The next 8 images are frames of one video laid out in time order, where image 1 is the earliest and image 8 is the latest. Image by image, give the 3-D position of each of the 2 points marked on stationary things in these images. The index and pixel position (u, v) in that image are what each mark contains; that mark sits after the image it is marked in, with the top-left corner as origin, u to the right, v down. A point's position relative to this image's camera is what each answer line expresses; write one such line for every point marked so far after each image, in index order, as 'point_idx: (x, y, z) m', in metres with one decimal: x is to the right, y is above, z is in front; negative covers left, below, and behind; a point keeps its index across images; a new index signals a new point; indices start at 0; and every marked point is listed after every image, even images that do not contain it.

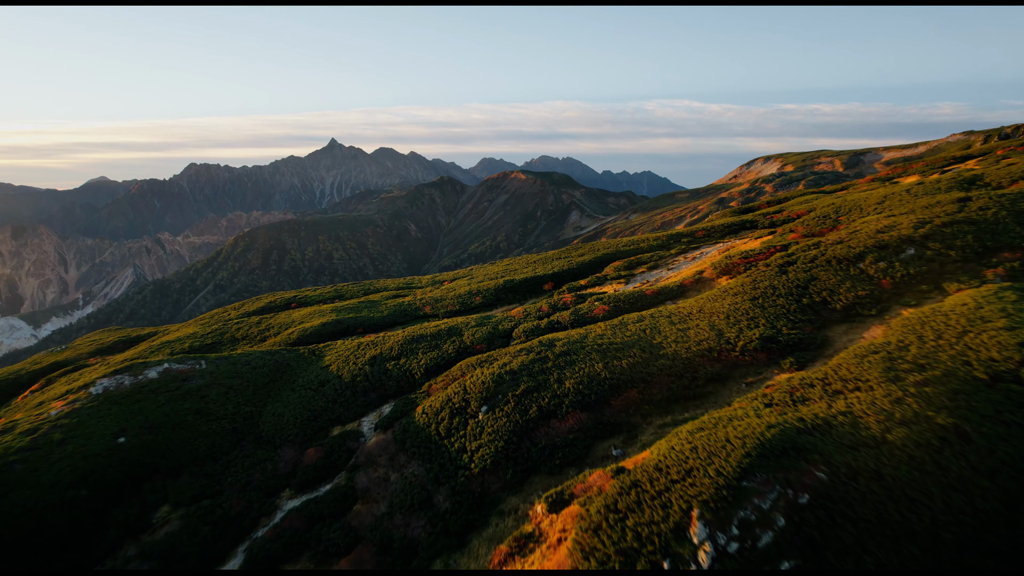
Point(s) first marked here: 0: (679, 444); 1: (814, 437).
0: (+4.4, -4.1, +16.1) m
1: (+7.2, -3.6, +14.6) m
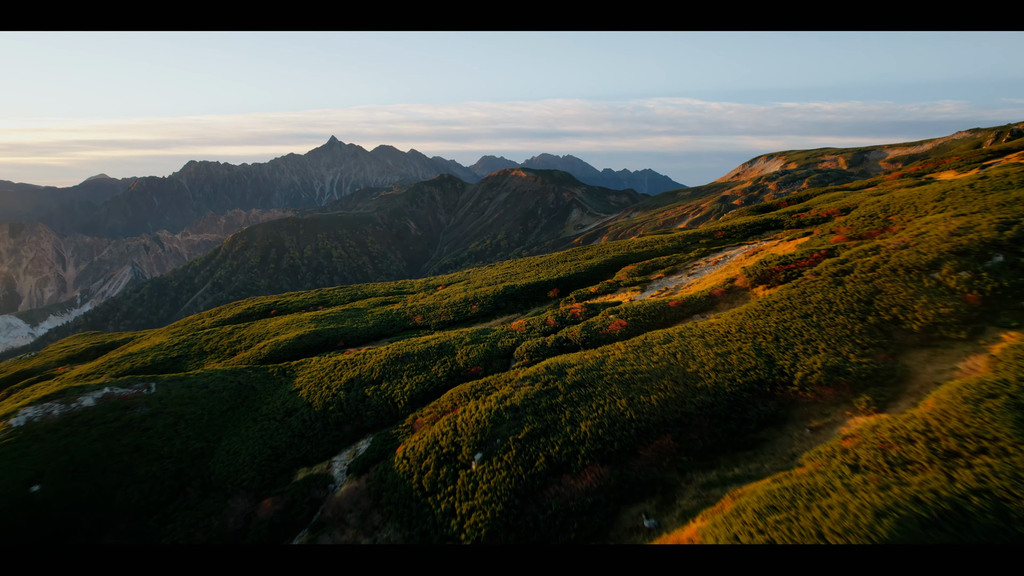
0: (+4.4, -4.6, +12.1) m
1: (+7.2, -4.0, +10.6) m
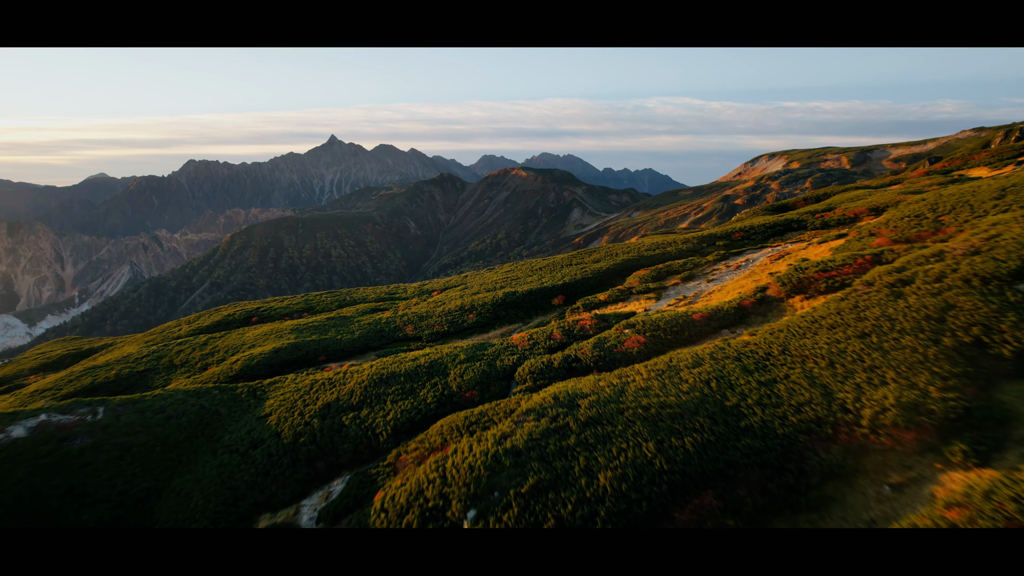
0: (+4.4, -4.9, +9.0) m
1: (+7.2, -4.4, +7.5) m
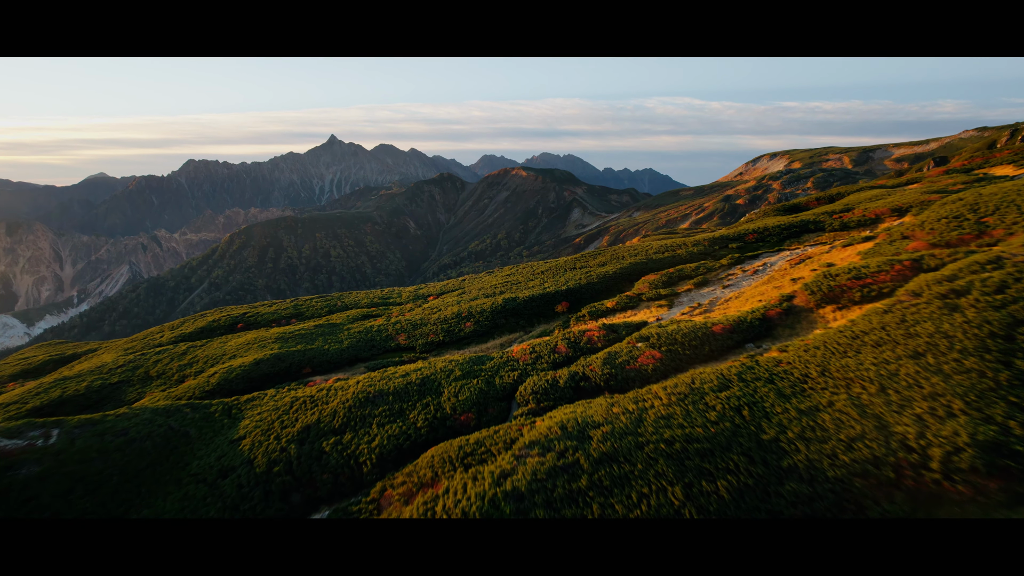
0: (+4.4, -5.2, +6.9) m
1: (+7.2, -4.7, +5.4) m
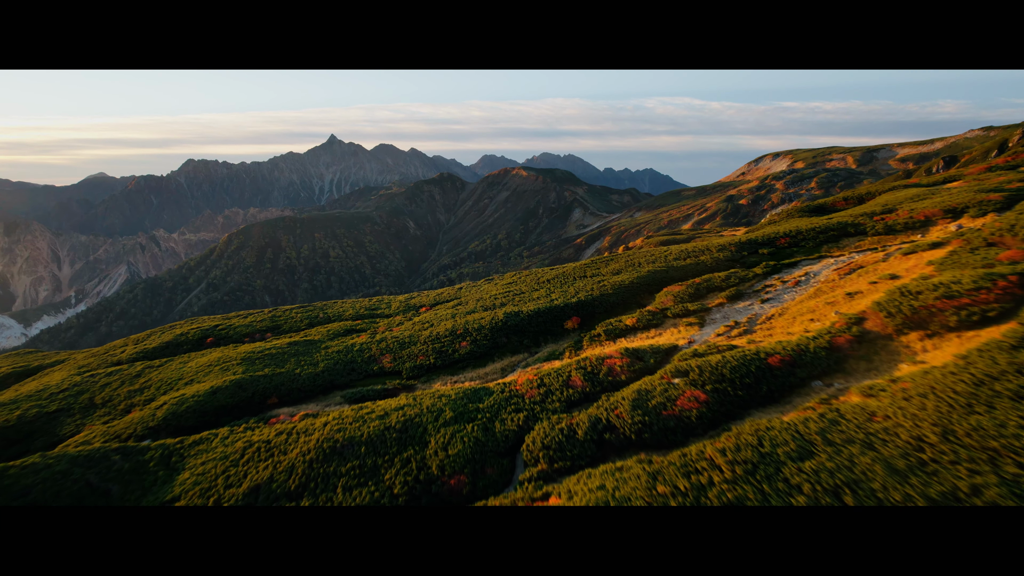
0: (+4.5, -5.8, +3.0) m
1: (+7.3, -5.2, +1.5) m
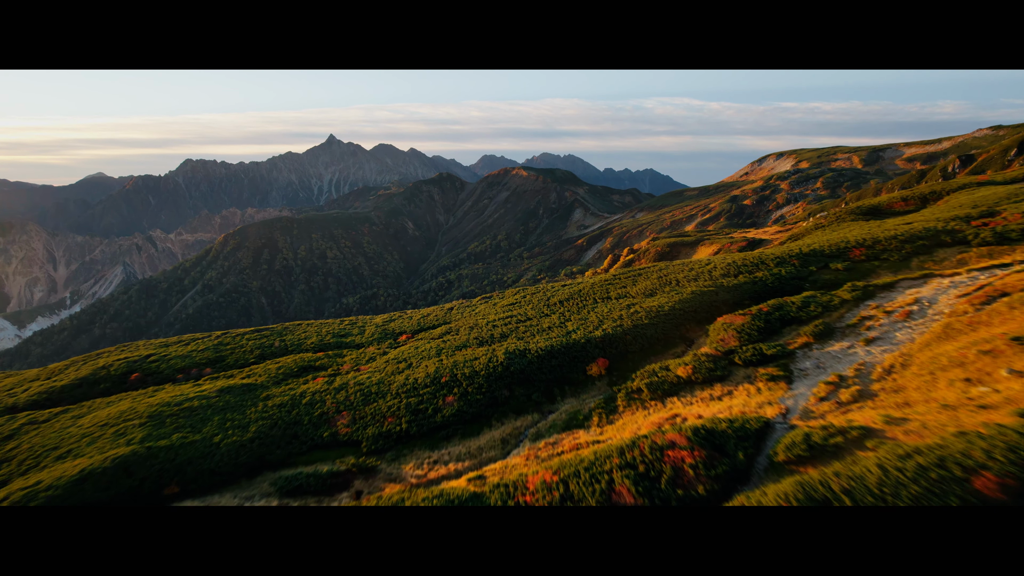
0: (+4.7, -6.7, -3.8) m
1: (+7.5, -6.2, -5.3) m
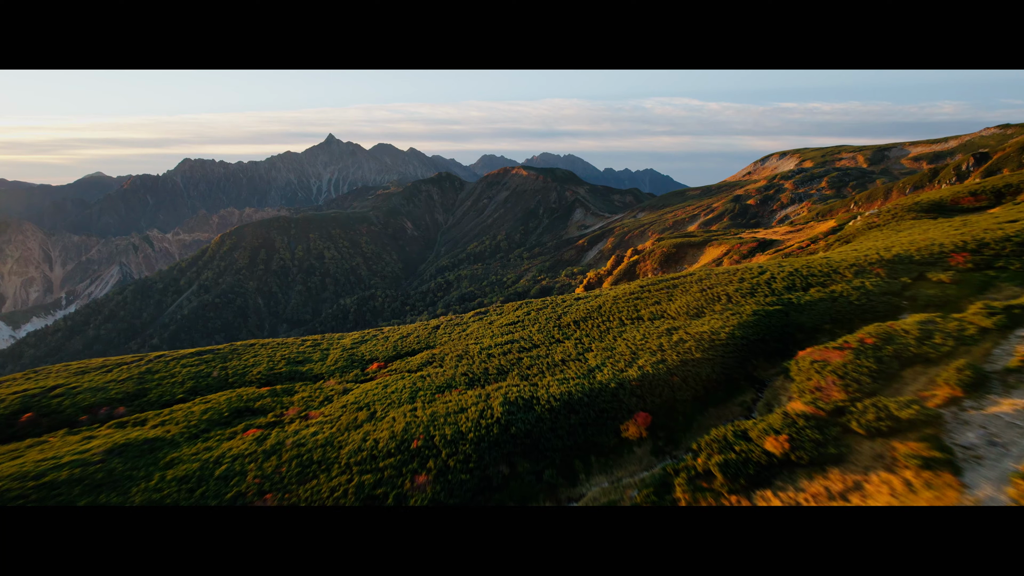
0: (+4.7, -7.2, -9.7) m
1: (+7.5, -6.7, -11.1) m
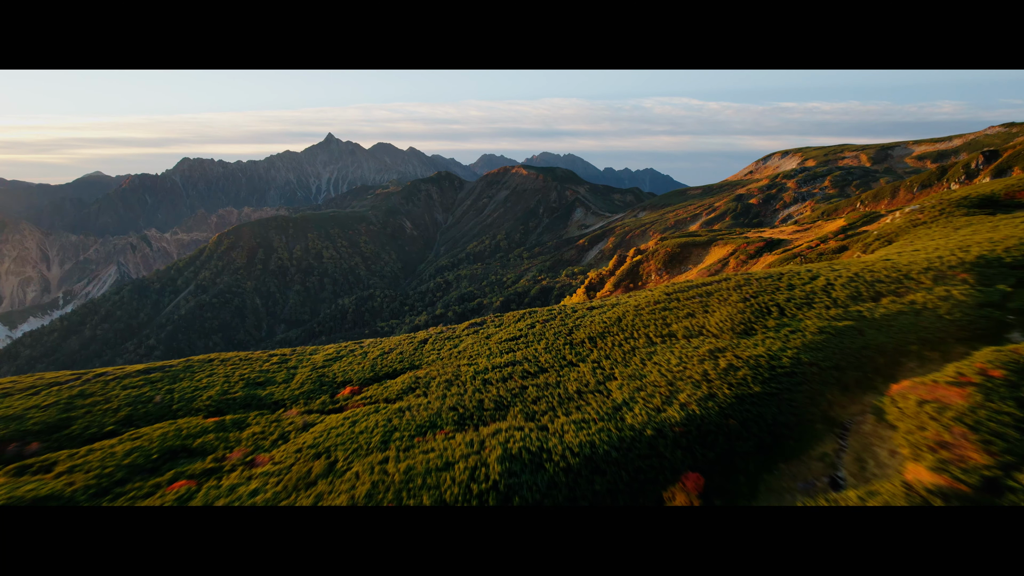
0: (+4.8, -7.5, -13.4) m
1: (+7.6, -7.0, -14.8) m
